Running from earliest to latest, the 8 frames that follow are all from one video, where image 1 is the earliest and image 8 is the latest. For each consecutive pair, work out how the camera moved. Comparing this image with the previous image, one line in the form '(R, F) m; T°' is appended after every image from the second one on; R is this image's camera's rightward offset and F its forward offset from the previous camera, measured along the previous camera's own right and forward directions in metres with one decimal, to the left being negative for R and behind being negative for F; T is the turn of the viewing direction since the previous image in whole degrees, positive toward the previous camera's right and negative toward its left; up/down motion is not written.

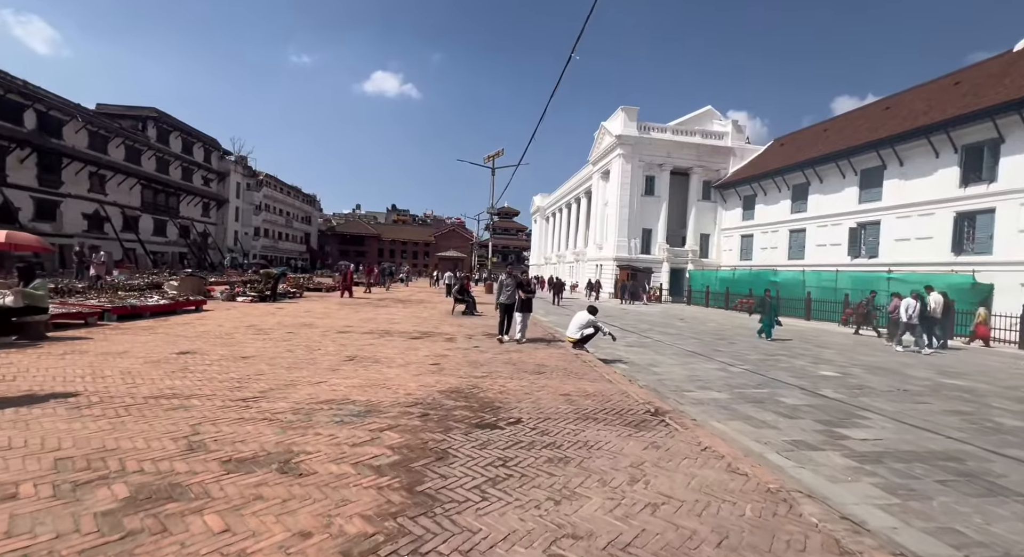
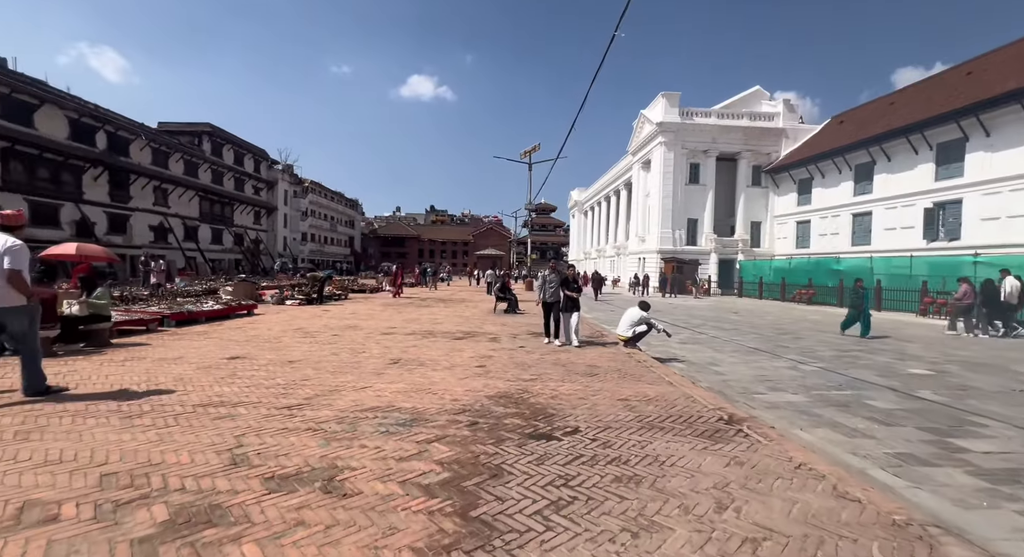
(-0.1, +0.4) m; -5°
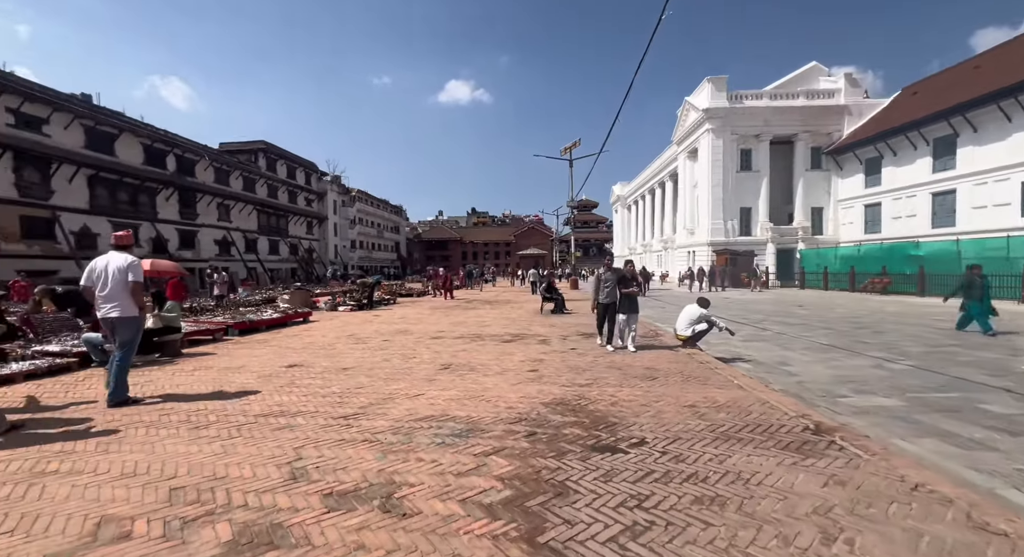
(-0.1, +0.2) m; -5°
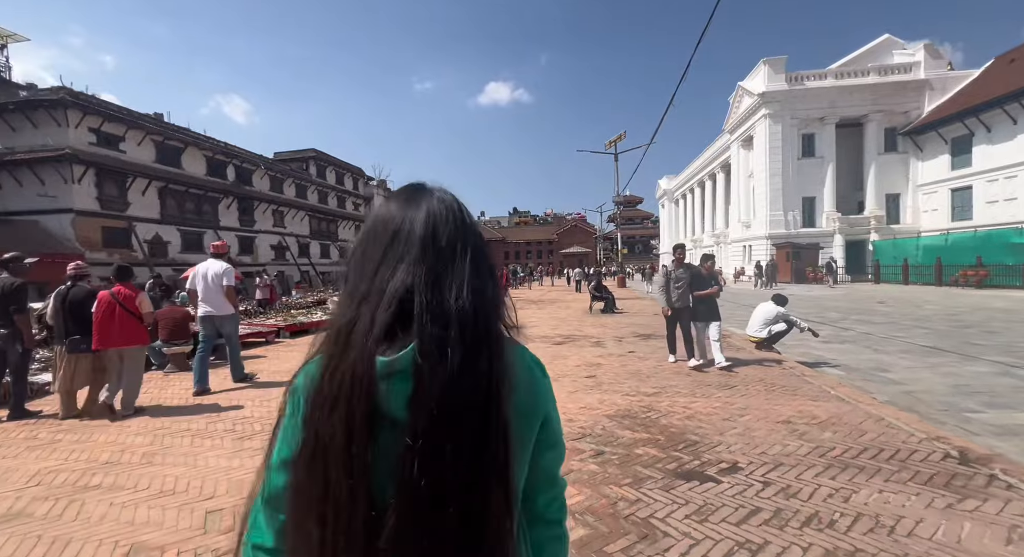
(-0.1, +0.5) m; -5°
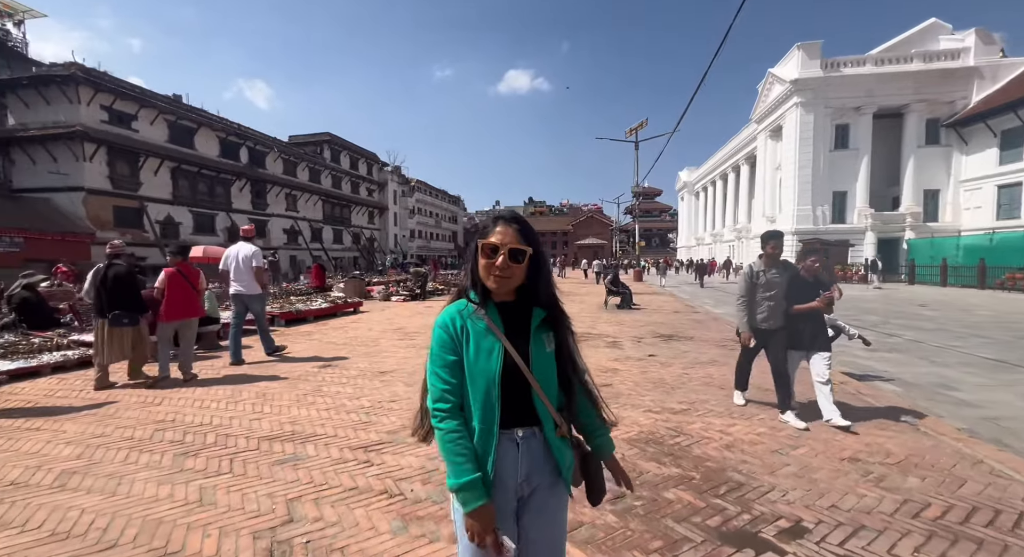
(+0.1, +0.8) m; -1°
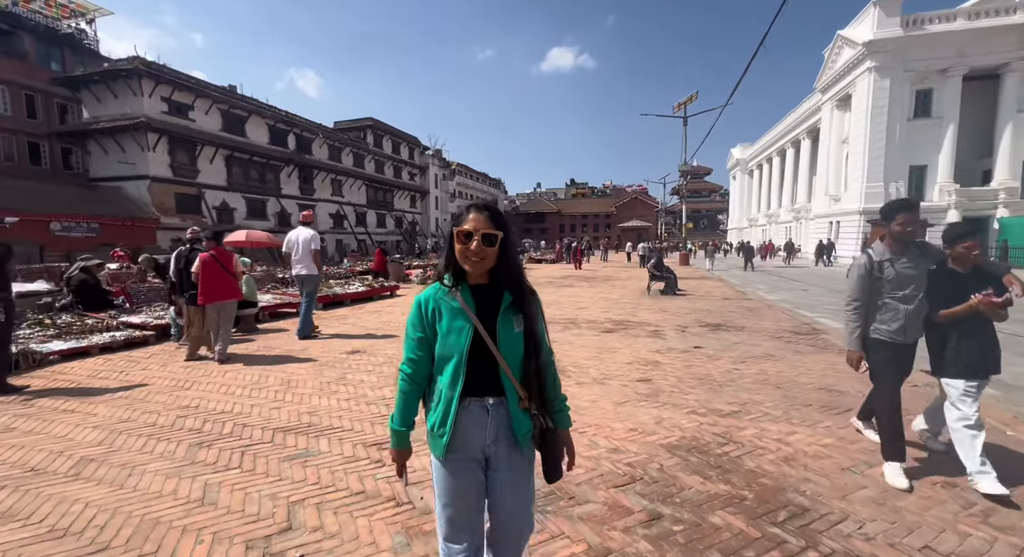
(+0.1, +0.4) m; -5°
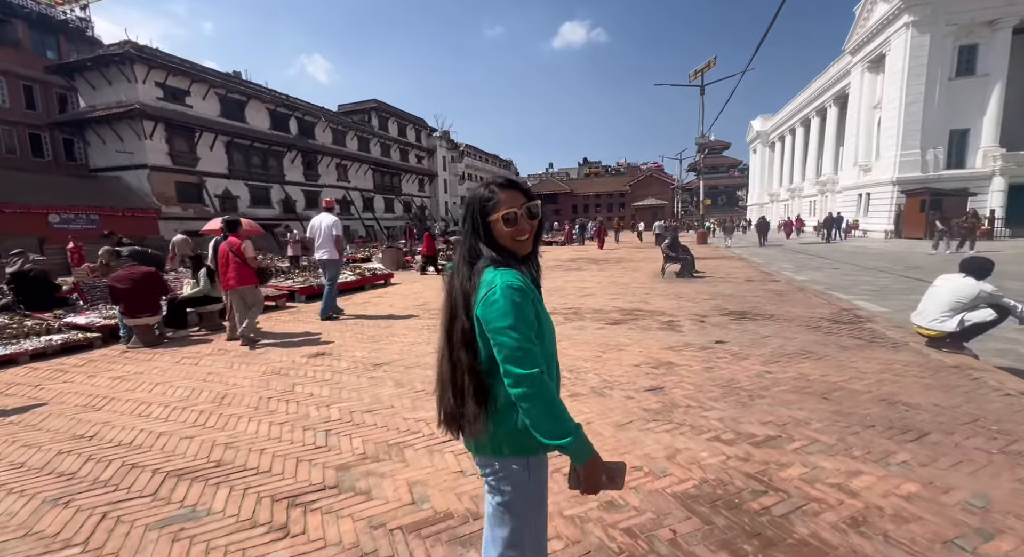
(+0.4, +1.1) m; -2°
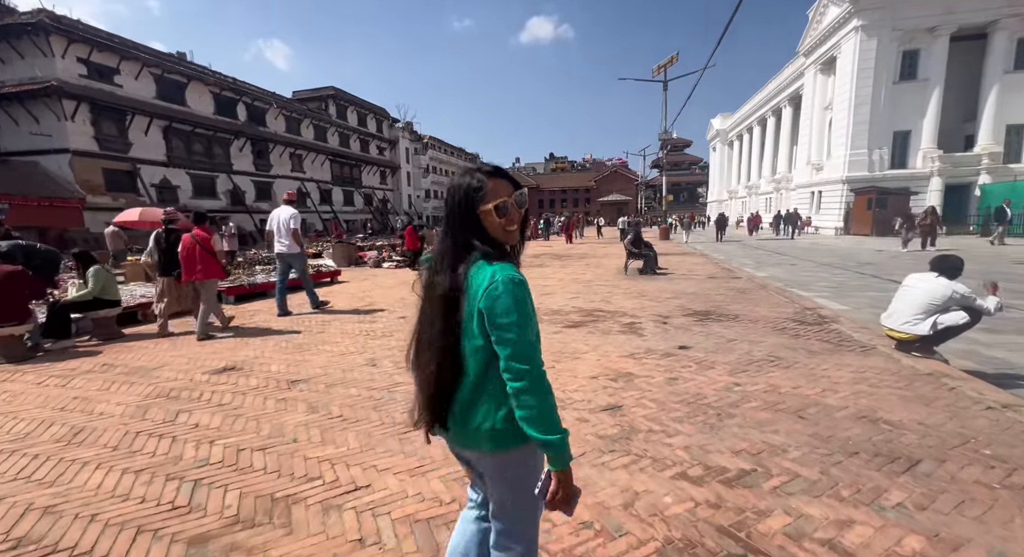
(+0.2, +0.7) m; +4°
